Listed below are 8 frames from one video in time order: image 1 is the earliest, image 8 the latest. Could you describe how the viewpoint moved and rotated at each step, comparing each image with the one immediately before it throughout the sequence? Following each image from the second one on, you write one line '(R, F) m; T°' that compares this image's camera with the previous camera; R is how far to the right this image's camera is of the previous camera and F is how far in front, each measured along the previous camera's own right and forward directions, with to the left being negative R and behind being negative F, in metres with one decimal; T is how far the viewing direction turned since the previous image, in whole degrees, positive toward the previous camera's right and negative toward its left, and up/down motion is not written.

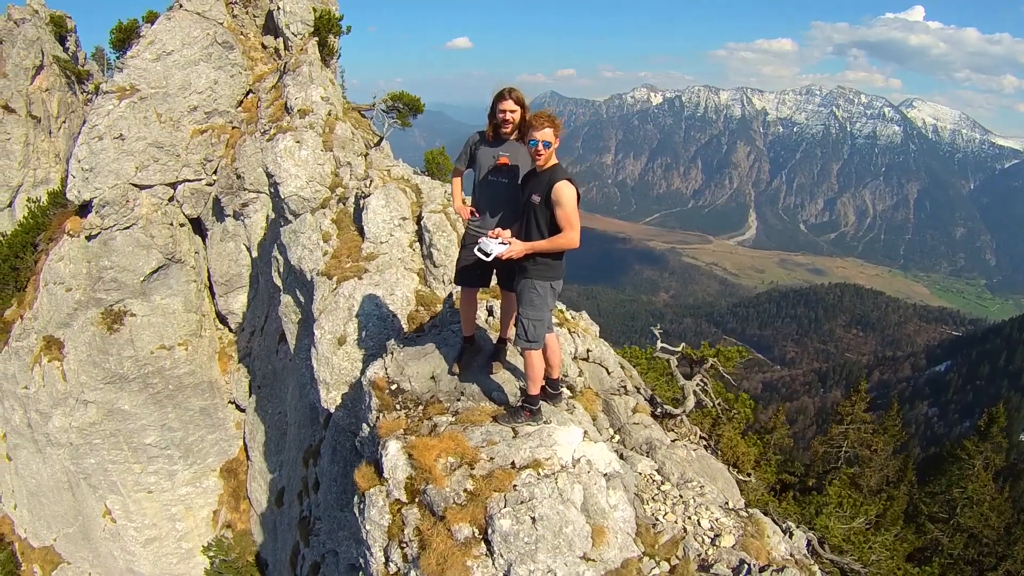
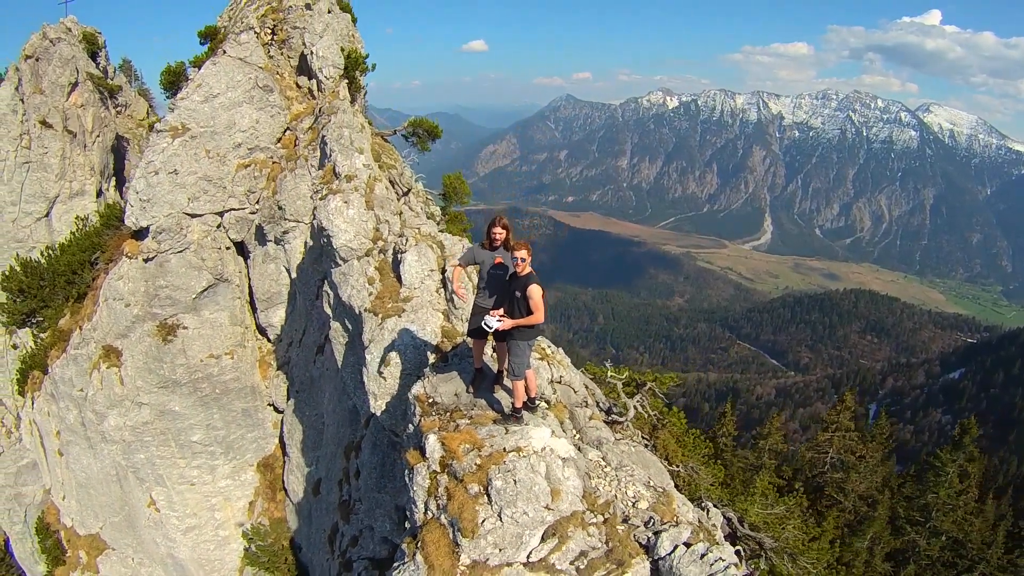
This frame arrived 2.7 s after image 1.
(+0.3, -3.0) m; -1°
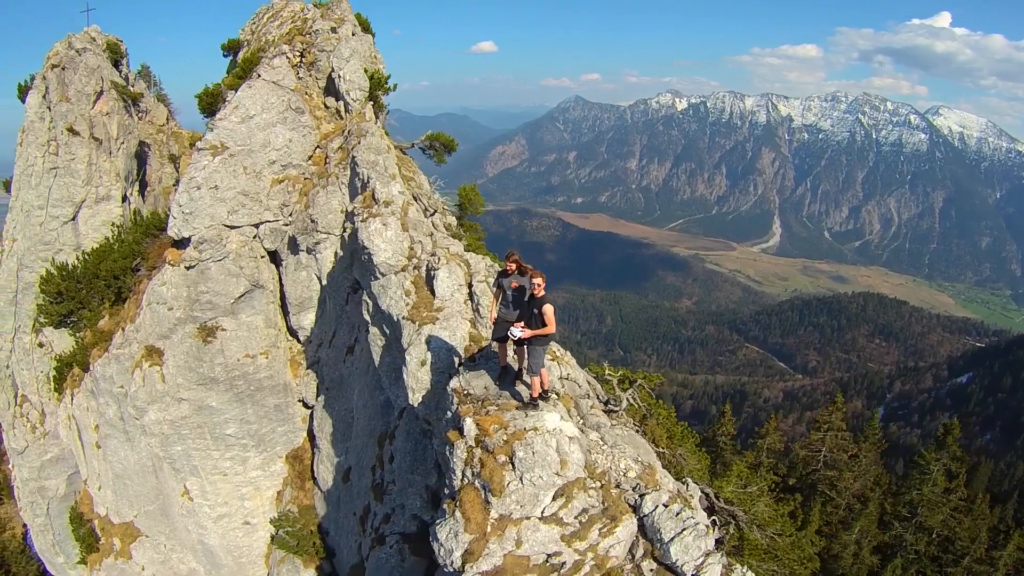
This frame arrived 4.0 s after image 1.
(-0.2, -2.3) m; -1°
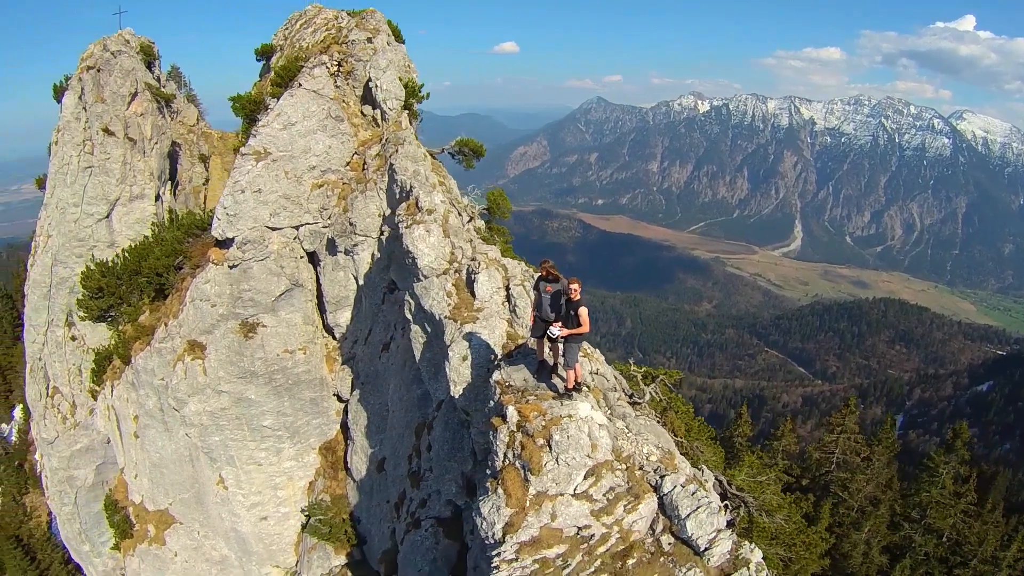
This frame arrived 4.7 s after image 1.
(-0.8, -1.2) m; -1°
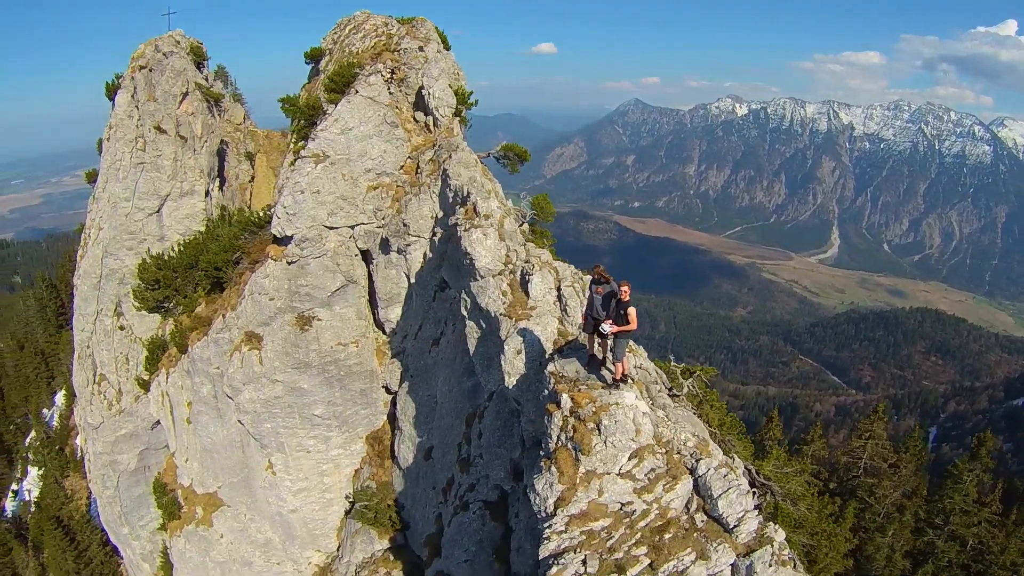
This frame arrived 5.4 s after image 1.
(-1.2, -1.3) m; -2°
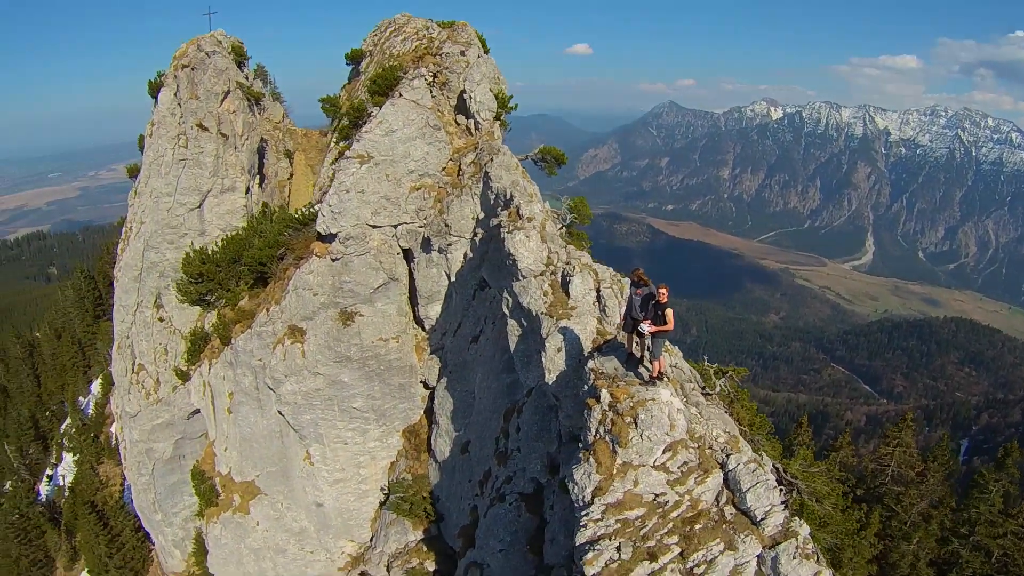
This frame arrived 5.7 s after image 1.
(-0.9, -0.7) m; -2°
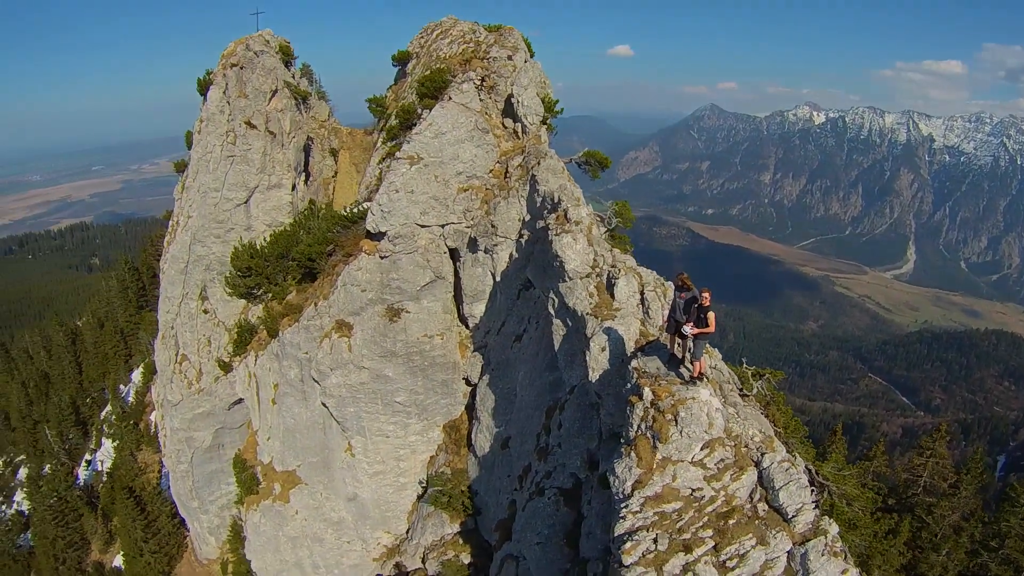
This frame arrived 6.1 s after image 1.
(-1.0, -0.7) m; -3°
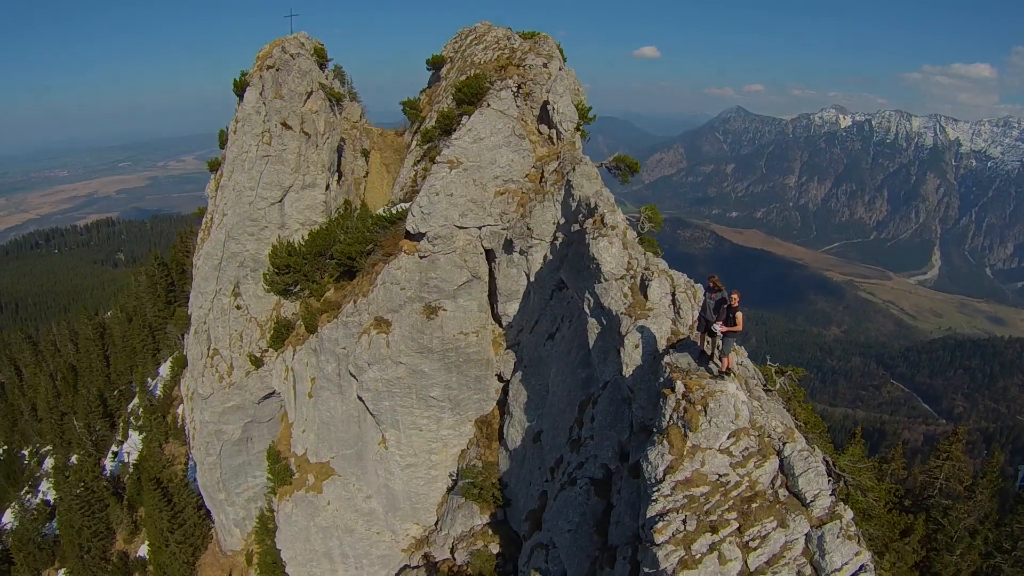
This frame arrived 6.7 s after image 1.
(-1.0, -1.4) m; -2°
